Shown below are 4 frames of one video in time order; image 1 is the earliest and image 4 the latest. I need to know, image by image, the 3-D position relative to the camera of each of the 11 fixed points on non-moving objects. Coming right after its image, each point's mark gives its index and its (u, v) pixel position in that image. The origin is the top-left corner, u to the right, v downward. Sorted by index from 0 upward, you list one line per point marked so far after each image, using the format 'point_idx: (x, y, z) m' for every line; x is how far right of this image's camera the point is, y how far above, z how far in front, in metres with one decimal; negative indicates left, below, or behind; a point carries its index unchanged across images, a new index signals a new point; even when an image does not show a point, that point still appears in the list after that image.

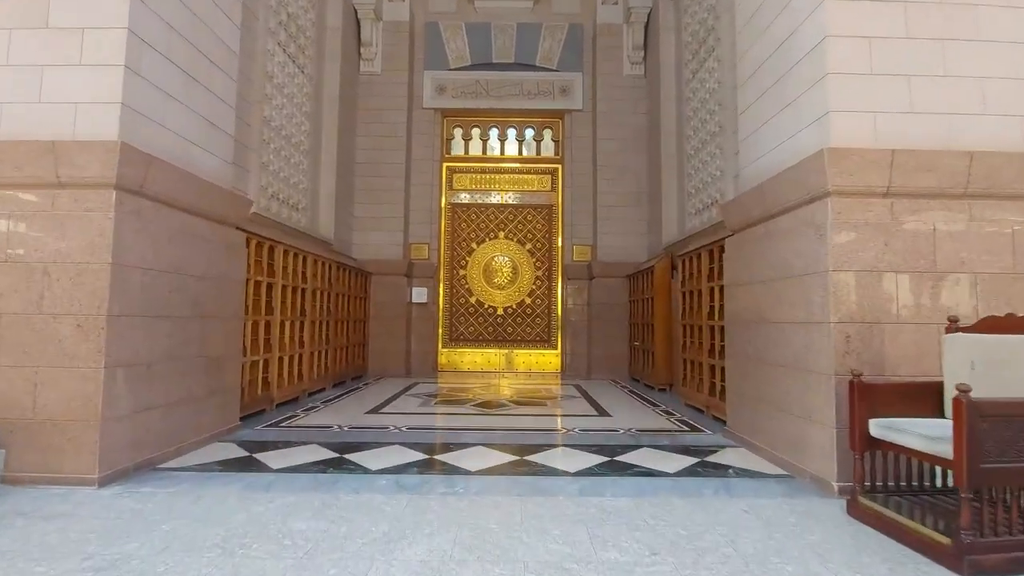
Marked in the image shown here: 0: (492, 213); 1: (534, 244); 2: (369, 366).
0: (-0.3, +0.9, +6.6) m
1: (+0.3, +0.5, +6.5) m
2: (-1.6, -0.9, +5.9) m
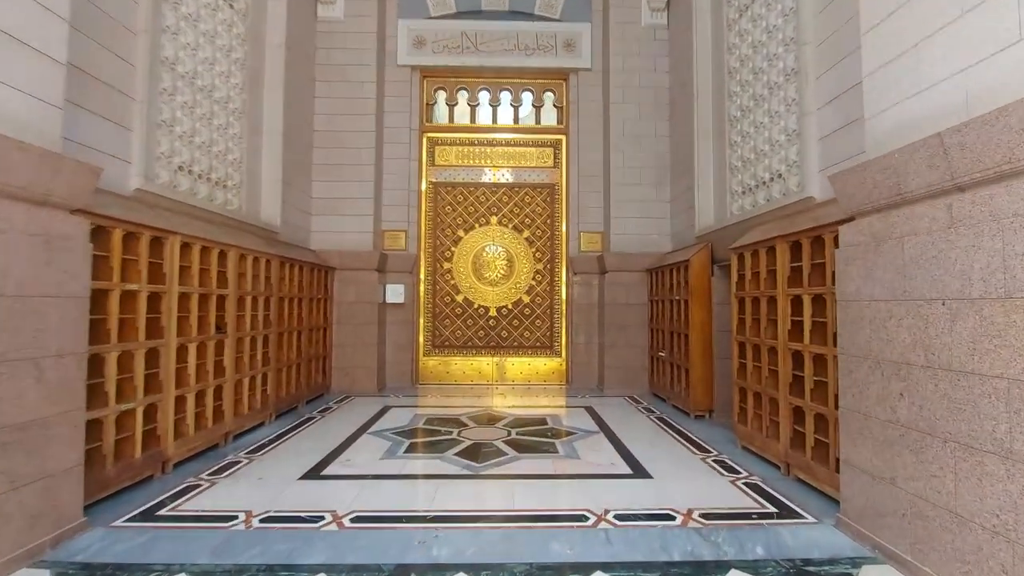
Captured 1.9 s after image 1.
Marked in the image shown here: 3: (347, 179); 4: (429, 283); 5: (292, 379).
0: (-0.3, +1.0, +5.4) m
1: (+0.2, +0.6, +5.4) m
2: (-1.7, -0.9, +4.8) m
3: (-1.6, +1.0, +5.0) m
4: (-0.9, 0.0, +5.4) m
5: (-1.7, -0.7, +4.0) m
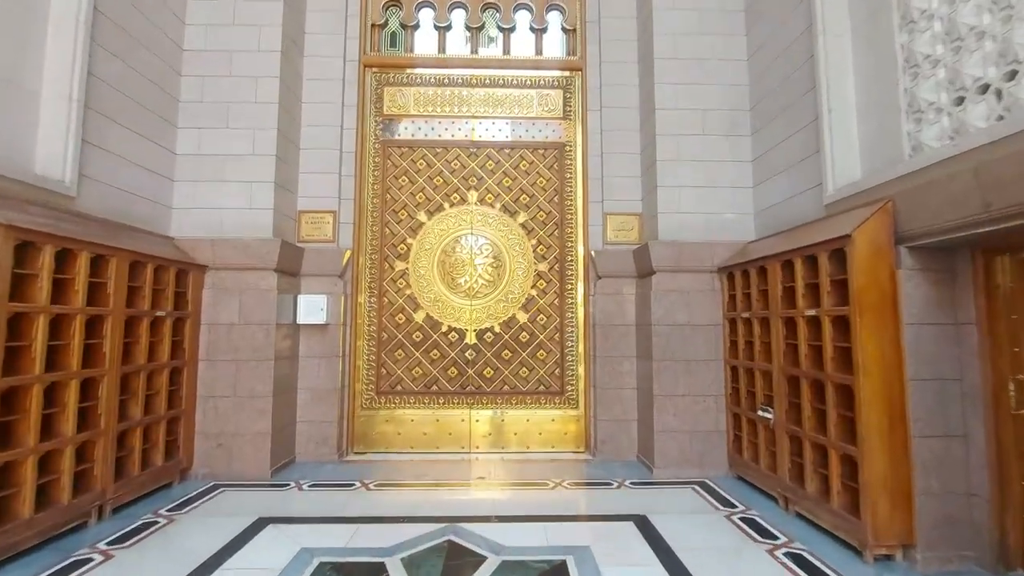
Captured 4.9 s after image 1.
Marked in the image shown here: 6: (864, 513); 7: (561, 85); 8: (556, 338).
0: (-0.4, +0.9, +3.6) m
1: (+0.1, +0.5, +3.5) m
2: (-1.7, -0.9, +2.9) m
3: (-1.7, +1.0, +3.1) m
4: (-0.9, 0.0, +3.4) m
5: (-1.7, -0.7, +2.0) m
6: (+1.2, -0.8, +1.8) m
7: (+0.3, +1.4, +3.6) m
8: (+0.3, -0.3, +3.4) m
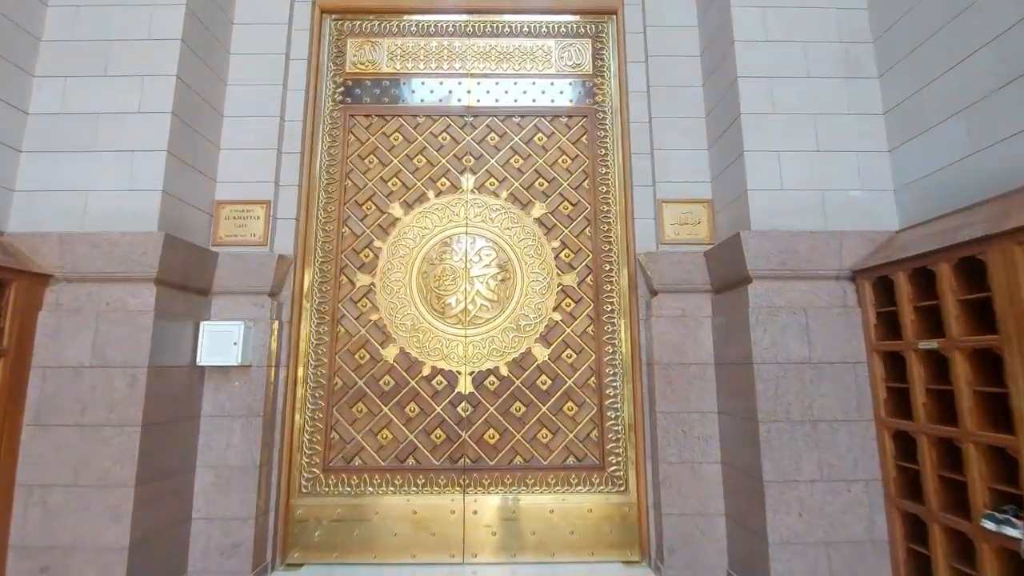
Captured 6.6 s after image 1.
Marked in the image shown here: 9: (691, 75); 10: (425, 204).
0: (-0.3, +0.8, +2.6) m
1: (+0.2, +0.4, +2.5) m
2: (-1.7, -1.0, +1.8) m
3: (-1.6, +0.9, +2.2) m
4: (-0.9, -0.1, +2.4) m
5: (-1.7, -0.7, +0.9) m
6: (+1.3, -0.7, +0.7) m
7: (+0.4, +1.3, +2.7) m
8: (+0.4, -0.4, +2.3) m
9: (+0.8, +1.0, +2.5) m
10: (-0.4, +0.4, +2.5) m
